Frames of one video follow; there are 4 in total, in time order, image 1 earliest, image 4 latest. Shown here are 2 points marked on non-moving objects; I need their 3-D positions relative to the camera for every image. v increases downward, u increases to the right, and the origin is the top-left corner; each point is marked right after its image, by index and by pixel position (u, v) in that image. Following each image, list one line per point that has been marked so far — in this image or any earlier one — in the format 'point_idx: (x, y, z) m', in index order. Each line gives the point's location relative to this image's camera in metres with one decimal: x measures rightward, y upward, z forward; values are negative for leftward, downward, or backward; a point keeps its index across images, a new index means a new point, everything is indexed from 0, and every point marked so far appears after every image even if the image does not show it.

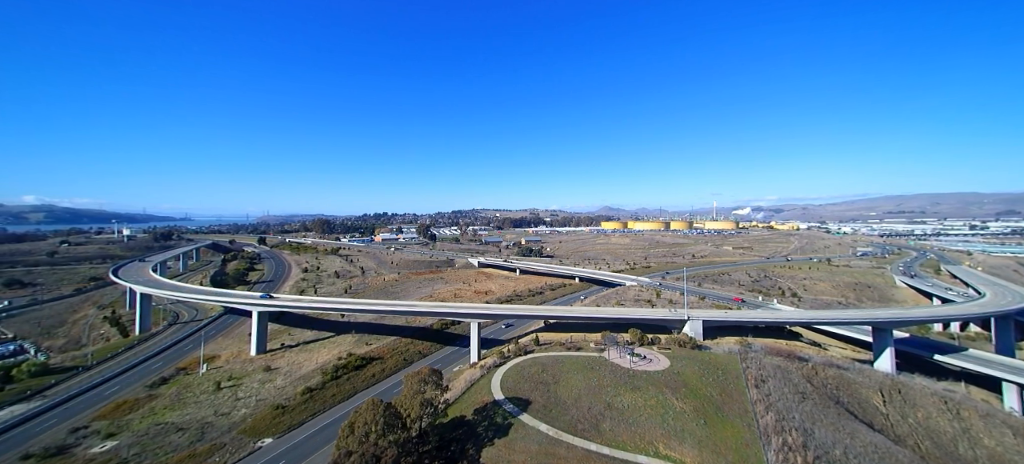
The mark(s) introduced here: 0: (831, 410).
0: (+15.1, -8.5, +17.9) m
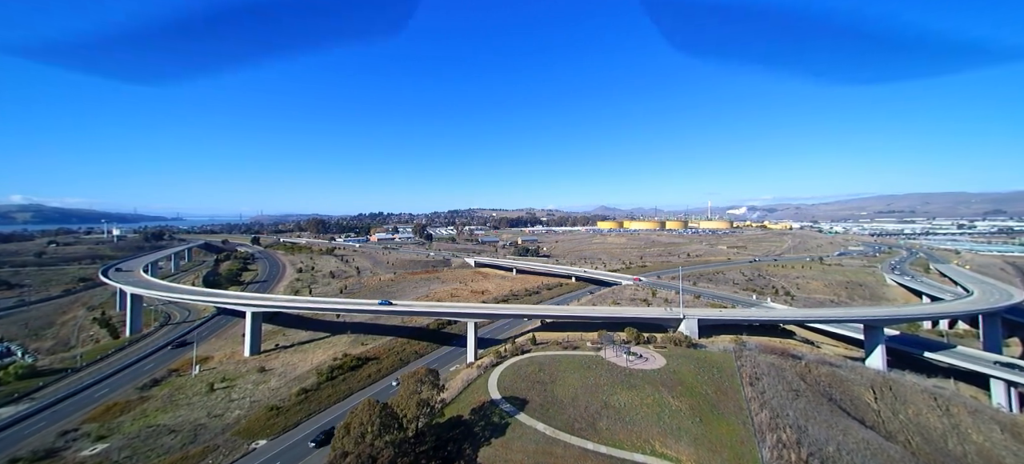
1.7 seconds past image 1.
0: (+15.0, -8.4, +18.1) m
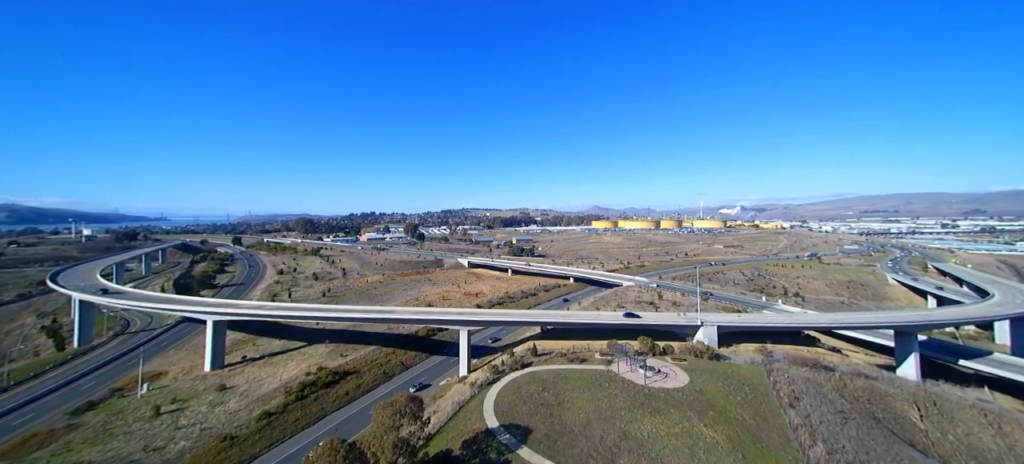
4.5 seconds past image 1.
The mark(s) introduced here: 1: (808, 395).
0: (+14.9, -8.2, +15.4) m
1: (+13.4, -7.5, +17.2) m
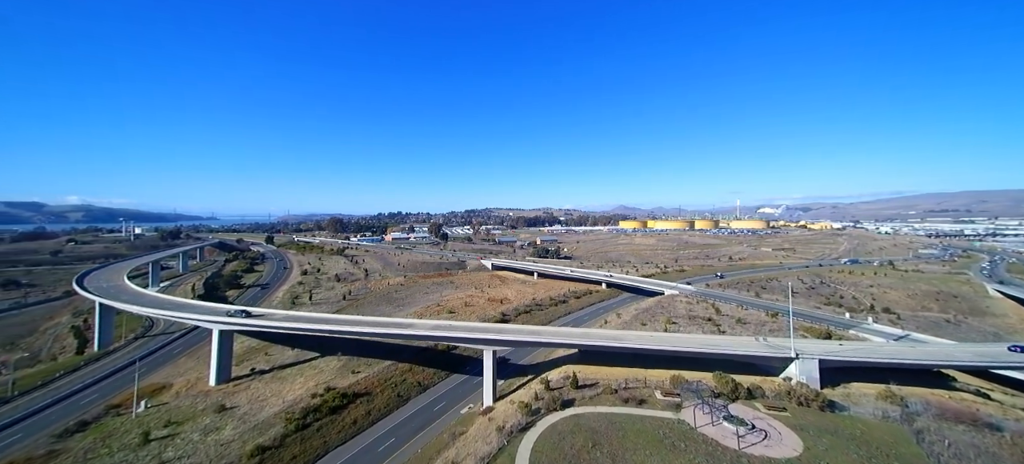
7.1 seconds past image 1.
0: (+16.3, -8.5, +10.0) m
1: (+14.9, -7.7, +11.9) m
